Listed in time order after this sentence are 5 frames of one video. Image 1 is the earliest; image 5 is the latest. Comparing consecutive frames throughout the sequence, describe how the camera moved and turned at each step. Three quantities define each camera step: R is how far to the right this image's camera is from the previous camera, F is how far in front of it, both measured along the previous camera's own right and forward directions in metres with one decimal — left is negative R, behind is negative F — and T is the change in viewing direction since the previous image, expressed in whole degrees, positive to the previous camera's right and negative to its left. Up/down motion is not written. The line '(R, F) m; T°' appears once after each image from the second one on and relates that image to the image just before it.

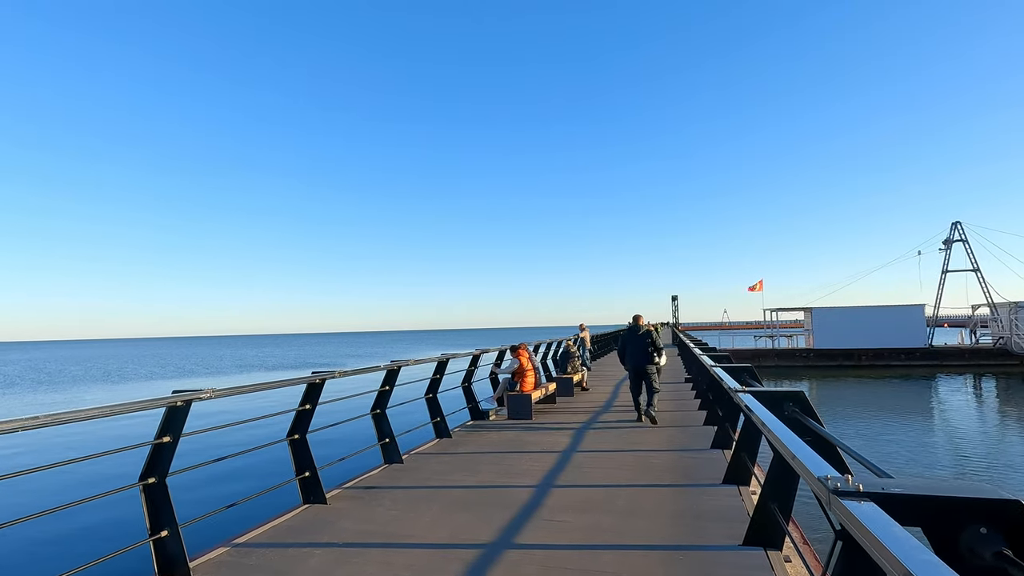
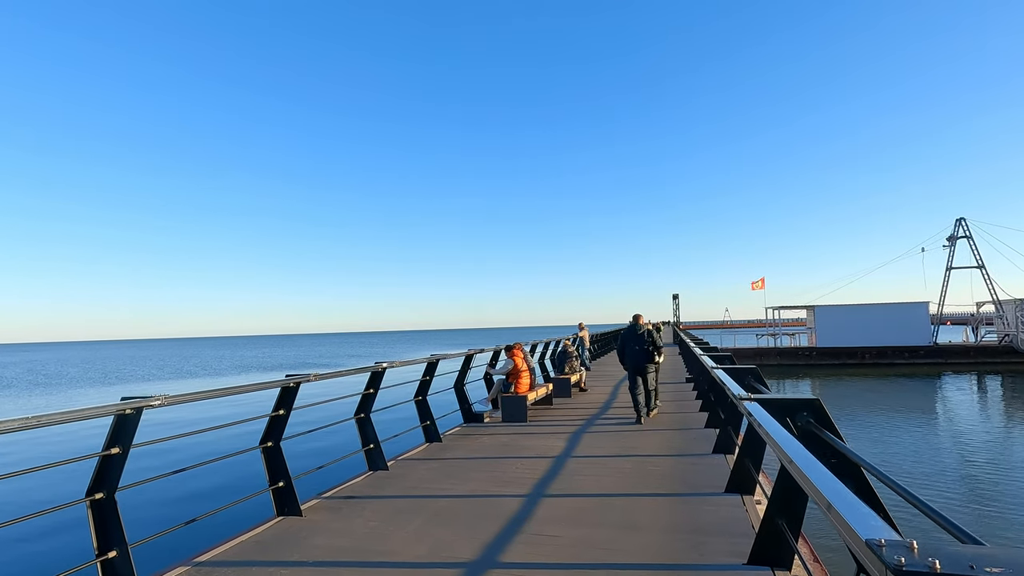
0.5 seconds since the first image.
(-0.2, -1.1) m; 0°
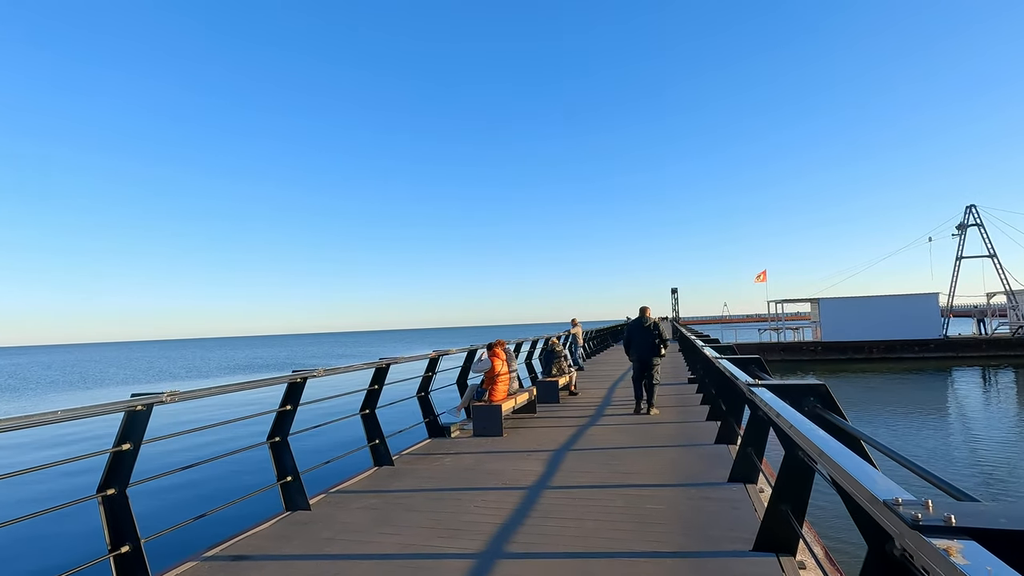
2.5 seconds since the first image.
(+0.4, +1.4) m; 0°
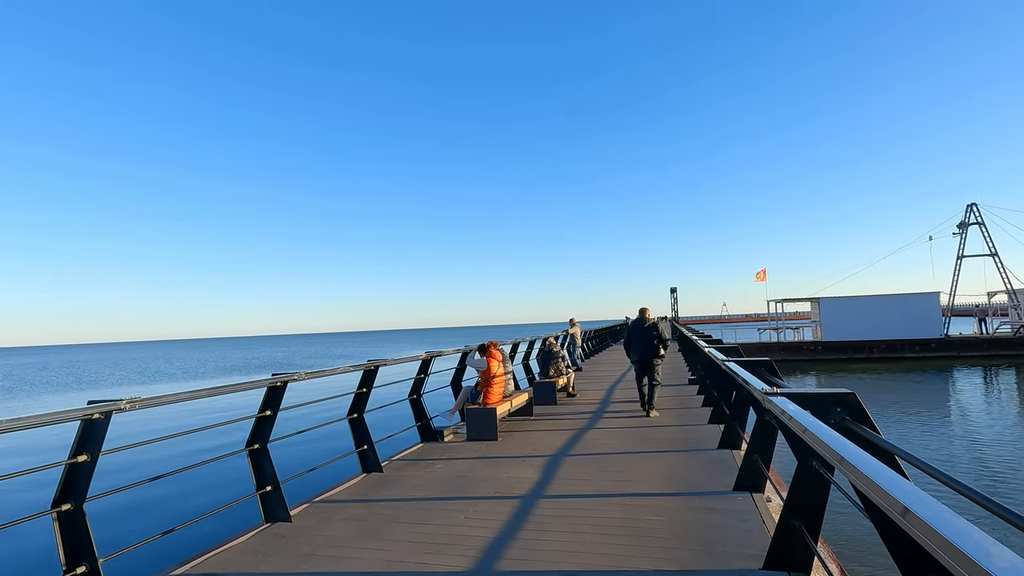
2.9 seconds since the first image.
(-0.3, -1.2) m; 0°
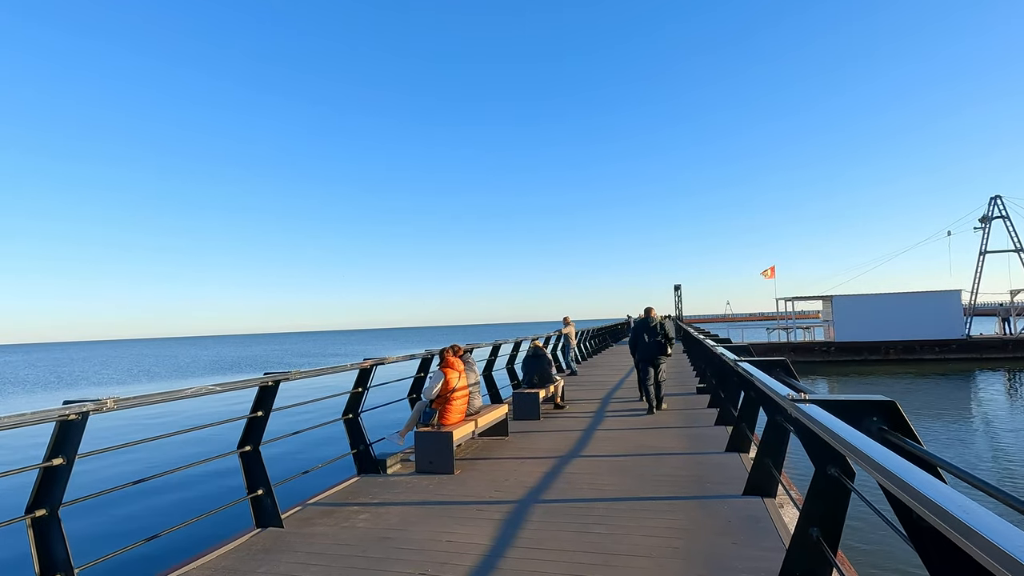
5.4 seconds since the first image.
(+0.4, +1.6) m; 0°
